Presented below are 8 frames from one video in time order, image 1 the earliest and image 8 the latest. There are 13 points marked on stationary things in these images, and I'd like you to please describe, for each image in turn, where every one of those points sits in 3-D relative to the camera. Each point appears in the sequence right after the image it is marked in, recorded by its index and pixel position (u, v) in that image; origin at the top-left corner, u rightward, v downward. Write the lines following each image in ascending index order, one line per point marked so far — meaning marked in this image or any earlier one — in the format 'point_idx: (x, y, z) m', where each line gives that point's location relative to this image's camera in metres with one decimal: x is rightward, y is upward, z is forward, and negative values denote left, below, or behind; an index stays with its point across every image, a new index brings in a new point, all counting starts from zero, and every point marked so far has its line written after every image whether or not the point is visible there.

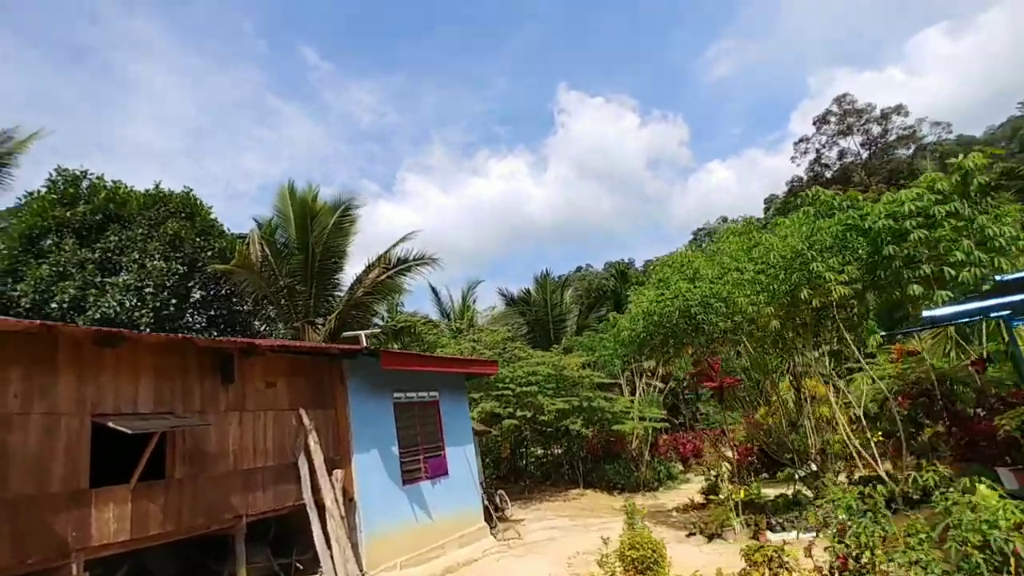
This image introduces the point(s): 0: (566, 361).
0: (+1.7, -2.4, +19.1) m
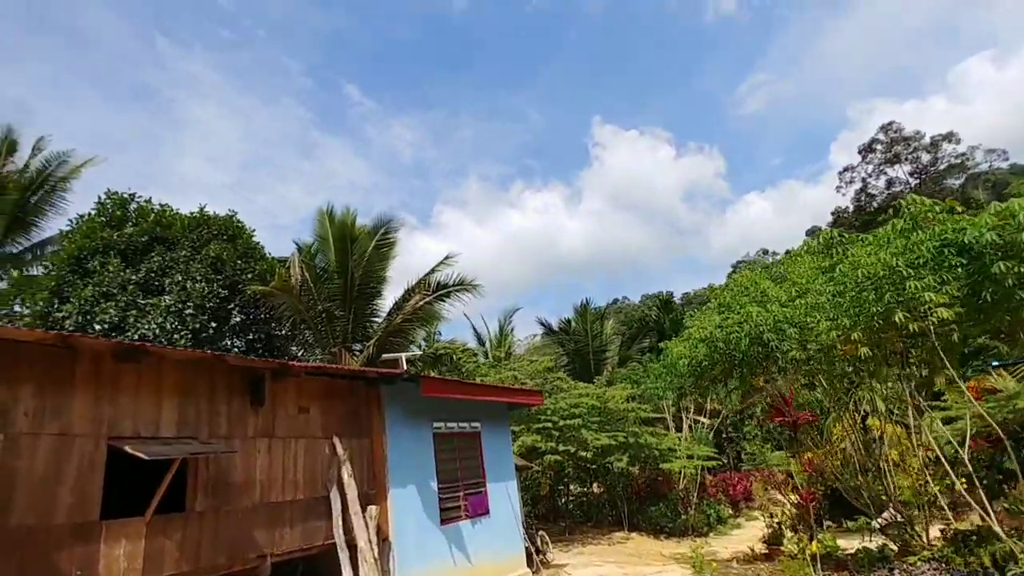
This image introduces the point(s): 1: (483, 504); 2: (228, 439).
0: (+3.1, -3.3, +18.1) m
1: (-0.5, -3.7, +9.7) m
2: (-3.0, -1.6, +6.0) m
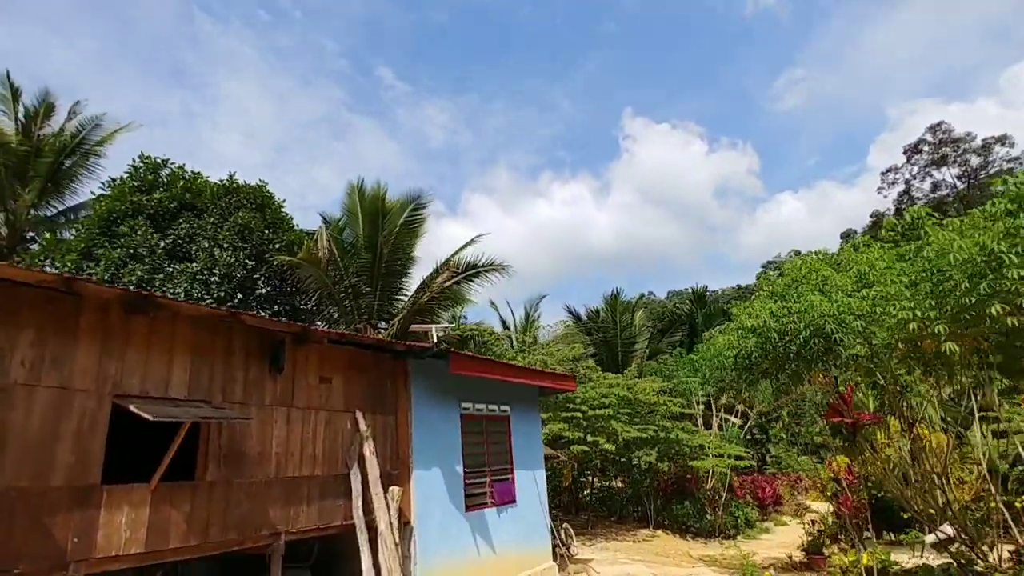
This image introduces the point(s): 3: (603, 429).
0: (+3.9, -2.9, +17.4) m
1: (-0.1, -3.3, +9.1) m
2: (-2.6, -1.1, +5.6) m
3: (+2.6, -4.0, +16.0) m
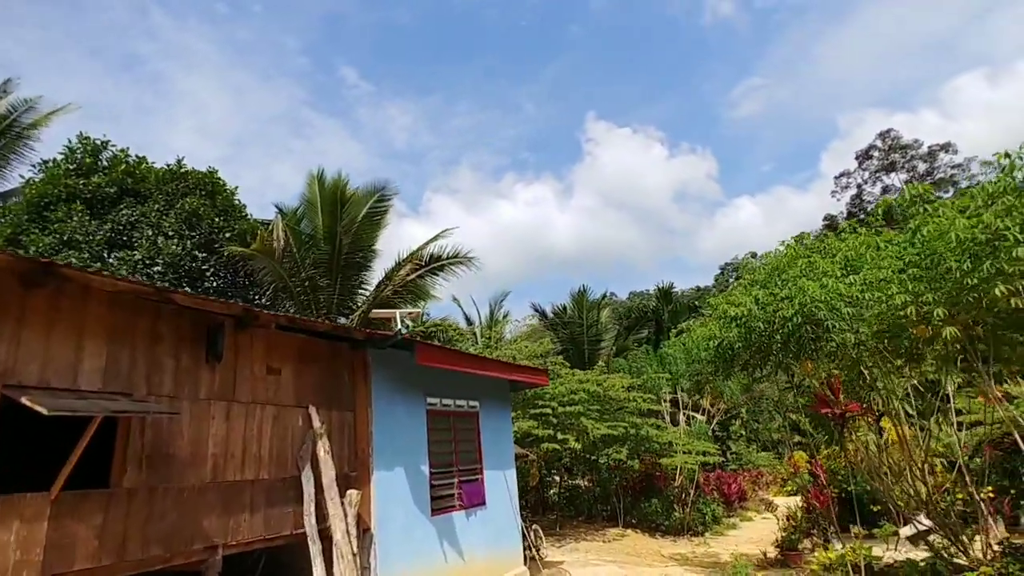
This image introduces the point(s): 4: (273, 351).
0: (+2.9, -2.7, +17.0) m
1: (-0.5, -3.1, +8.5) m
2: (-2.8, -0.9, +4.8) m
3: (+1.7, -3.8, +15.5) m
4: (-2.4, -0.6, +5.8) m
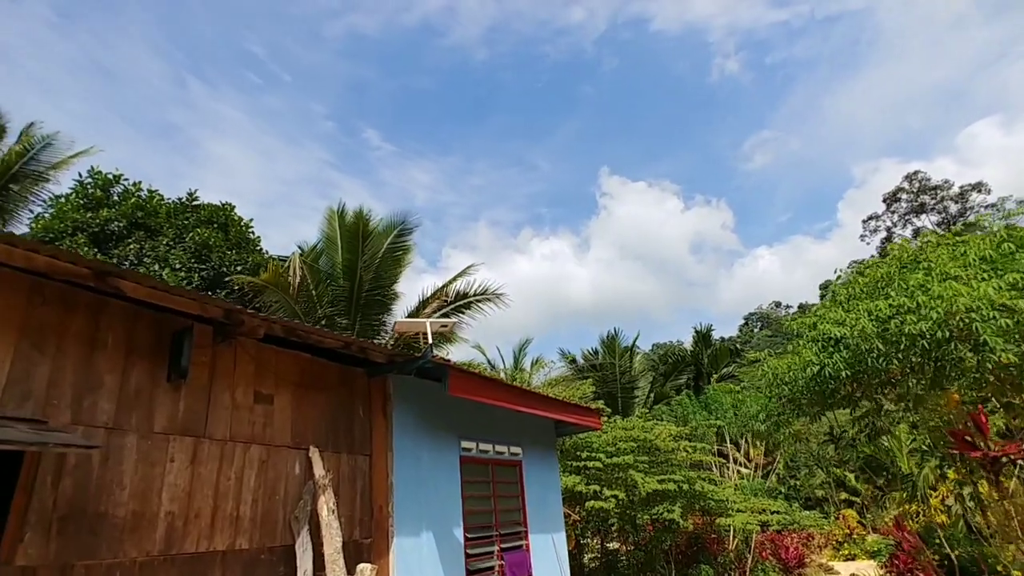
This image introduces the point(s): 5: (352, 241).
0: (+3.8, -3.7, +15.1) m
1: (+0.1, -3.3, +6.8) m
2: (-2.3, -0.8, +3.4) m
3: (+2.5, -4.6, +13.6) m
4: (-1.9, -0.7, +4.4) m
5: (-4.1, +1.2, +14.4) m
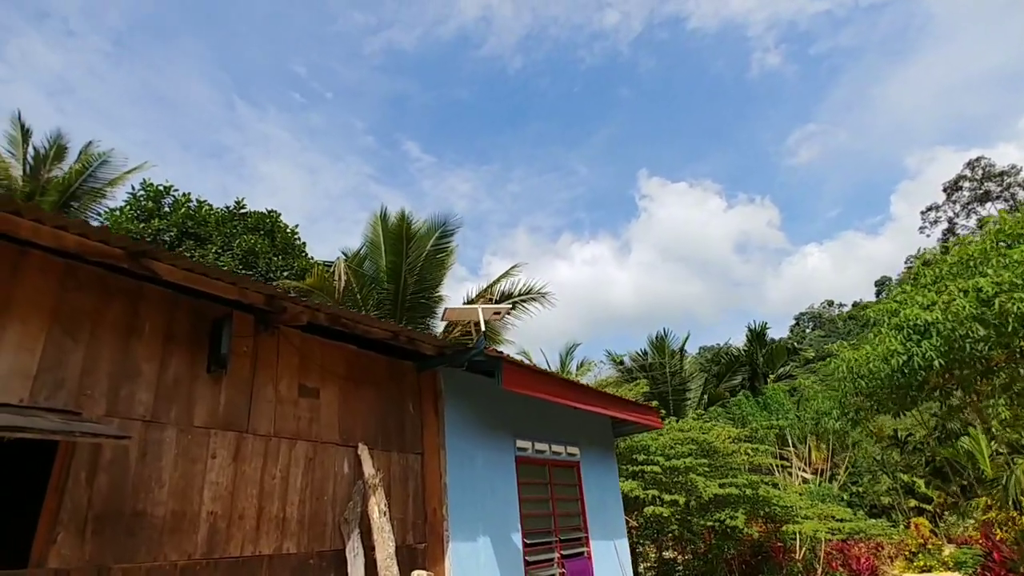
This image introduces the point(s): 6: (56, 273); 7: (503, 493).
0: (+5.1, -3.6, +14.4) m
1: (+0.8, -3.2, +6.3) m
2: (-2.0, -0.7, +3.1) m
3: (+3.7, -4.5, +12.9) m
4: (-1.5, -0.6, +4.1) m
5: (-2.9, +1.1, +14.3) m
6: (-2.3, +0.1, +2.9) m
7: (-0.1, -2.0, +5.4) m
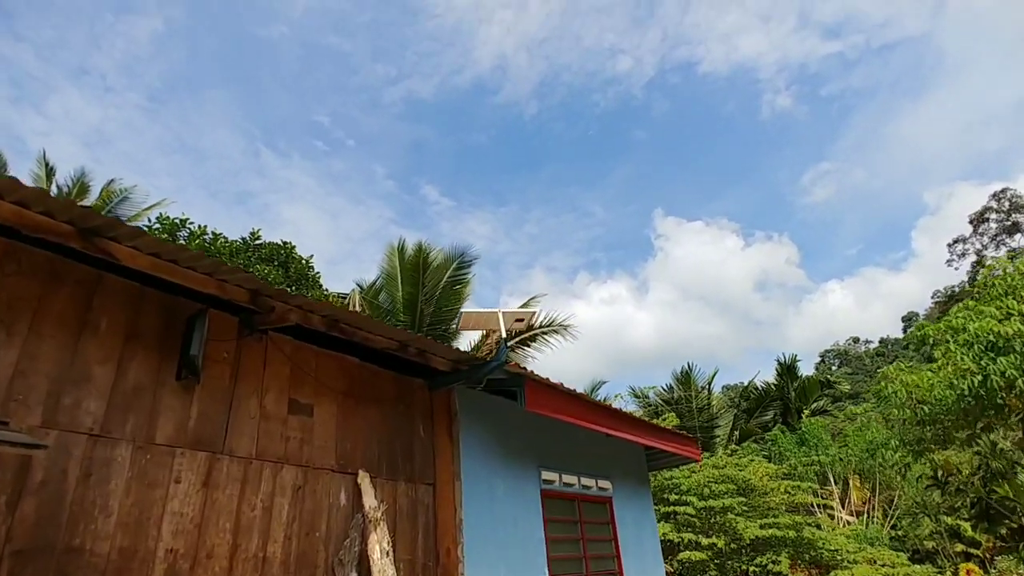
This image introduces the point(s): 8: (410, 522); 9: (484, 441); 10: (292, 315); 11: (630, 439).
0: (+5.6, -4.2, +13.4) m
1: (+1.1, -3.3, +5.5) m
2: (-1.8, -0.7, +2.6) m
3: (+4.2, -5.0, +11.9) m
4: (-1.3, -0.6, +3.6) m
5: (-2.5, +0.4, +13.8) m
6: (-2.2, +0.1, +2.5) m
7: (+0.1, -2.0, +4.7) m
8: (-0.7, -1.6, +4.0) m
9: (-0.2, -1.2, +4.7) m
10: (-1.3, -0.2, +3.3) m
11: (+1.2, -1.6, +6.0) m
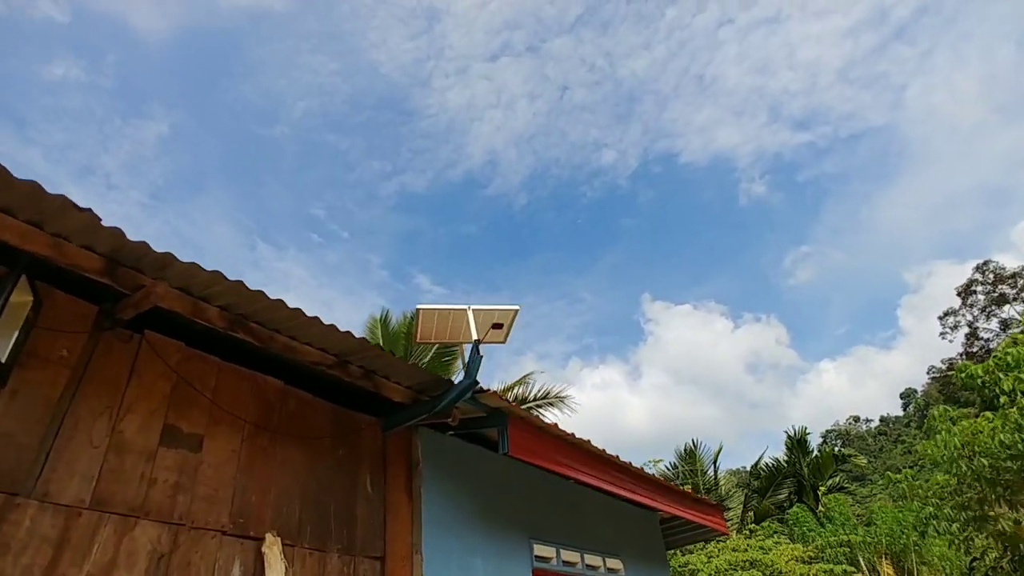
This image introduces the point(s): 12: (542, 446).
0: (+5.4, -5.4, +11.8) m
1: (+1.0, -3.4, +4.1) m
2: (-1.9, -0.5, +1.5) m
3: (+4.1, -6.0, +10.2) m
4: (-1.4, -0.5, +2.6) m
5: (-2.7, -1.1, +12.8) m
6: (-2.3, +0.3, +1.5) m
7: (0.0, -2.1, +3.5) m
8: (-0.8, -1.6, +2.8) m
9: (-0.4, -1.3, +3.6) m
10: (-1.4, -0.1, +2.3) m
11: (+1.1, -1.8, +4.8) m
12: (+0.2, -1.0, +3.8) m
